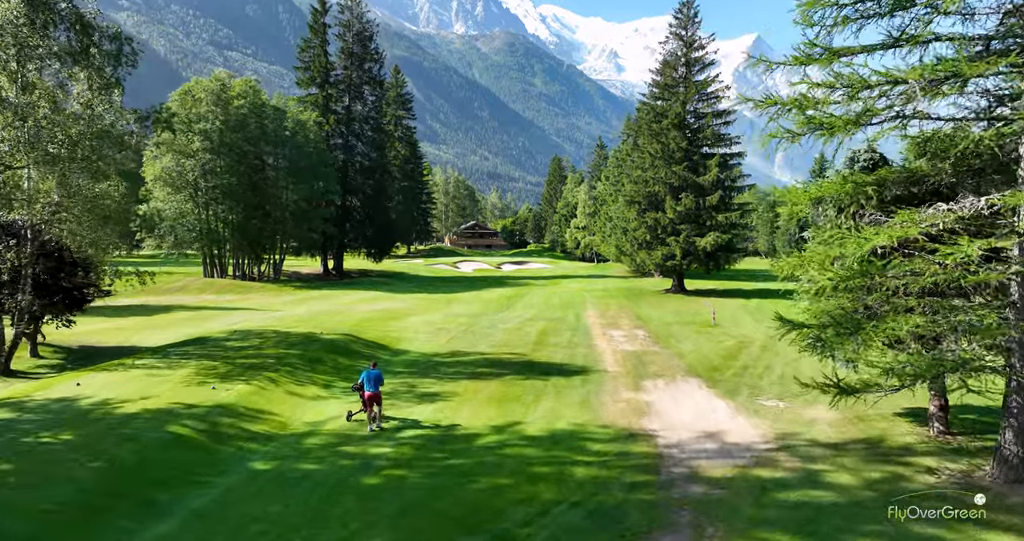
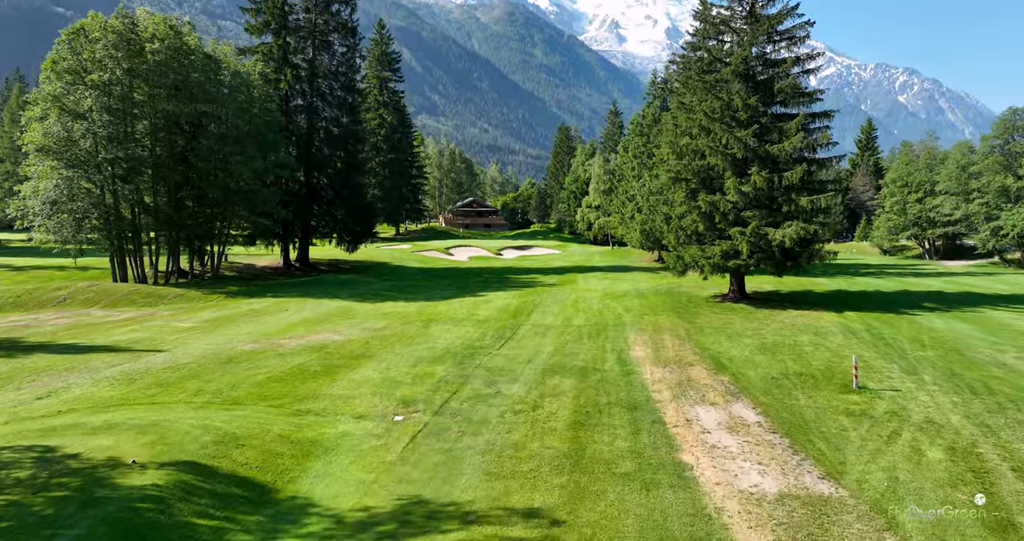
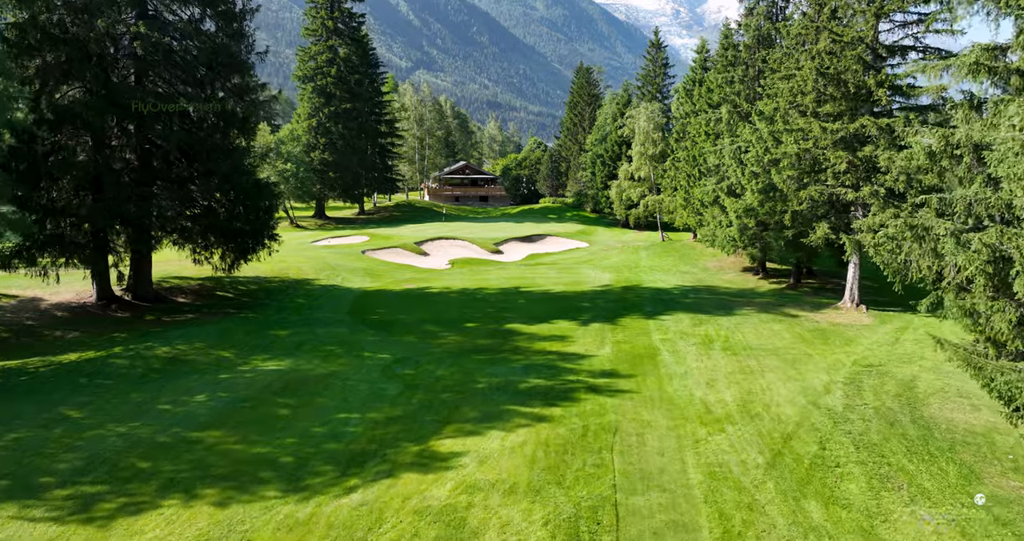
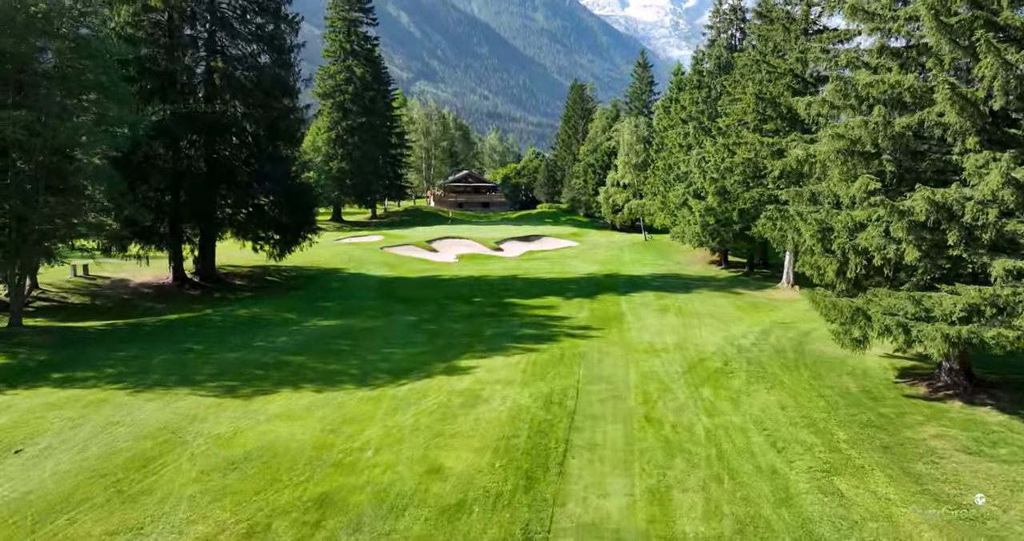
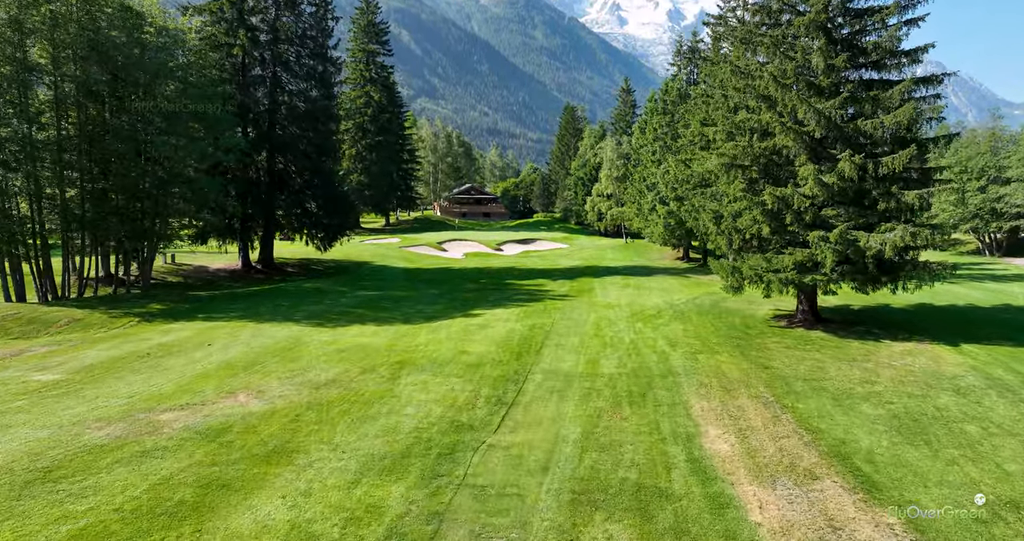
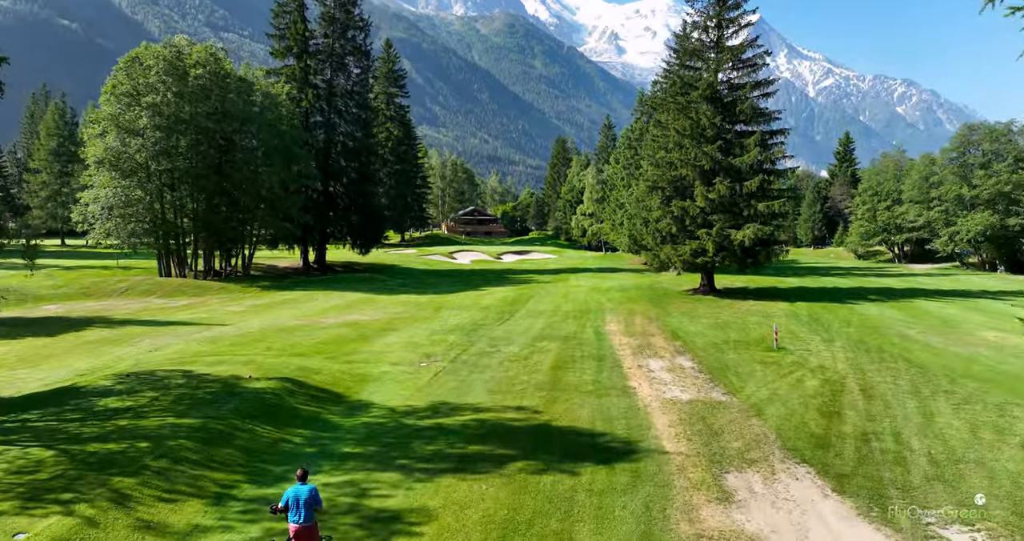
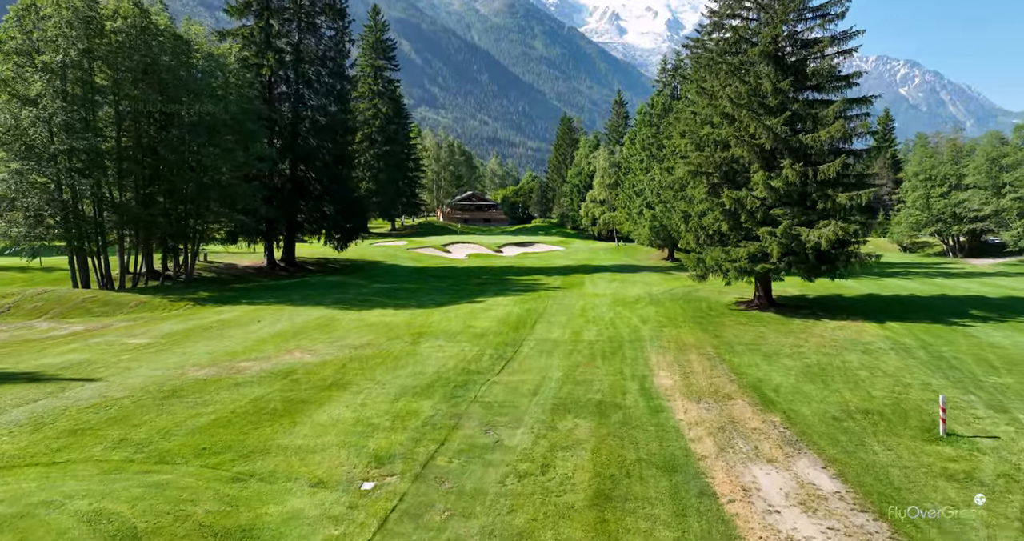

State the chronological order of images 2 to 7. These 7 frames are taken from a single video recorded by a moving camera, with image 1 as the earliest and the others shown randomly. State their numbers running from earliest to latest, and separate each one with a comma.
6, 2, 7, 5, 4, 3
